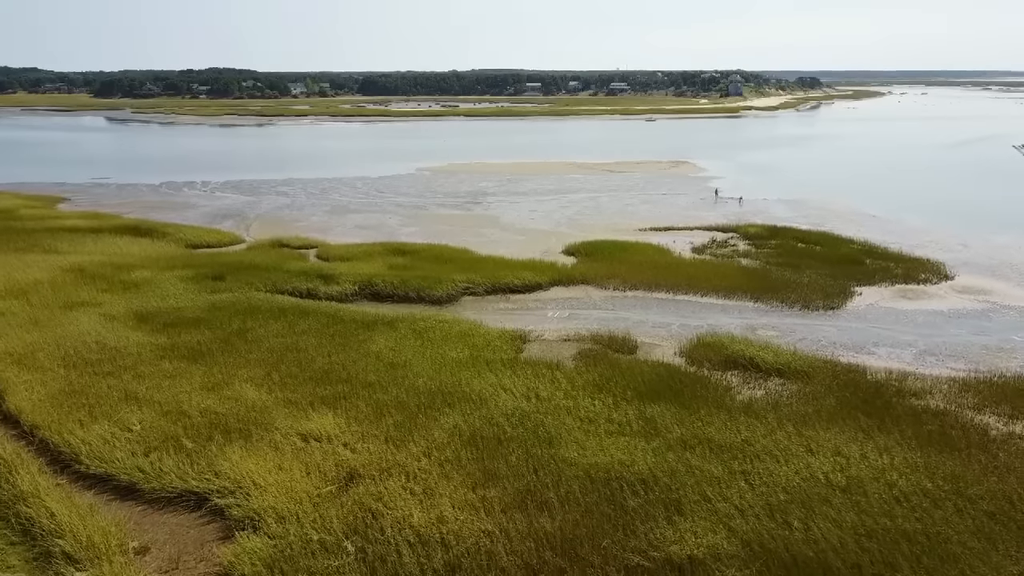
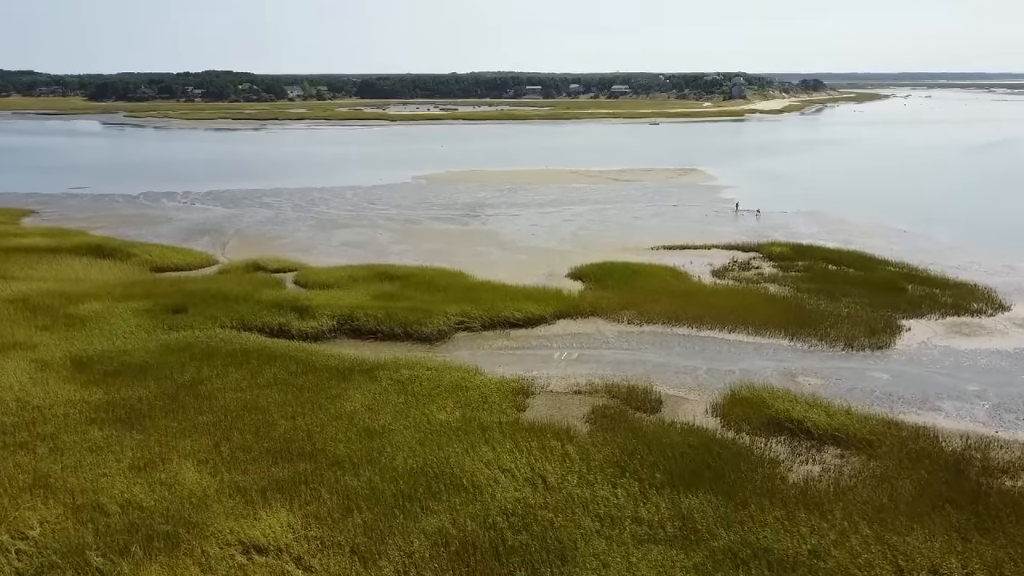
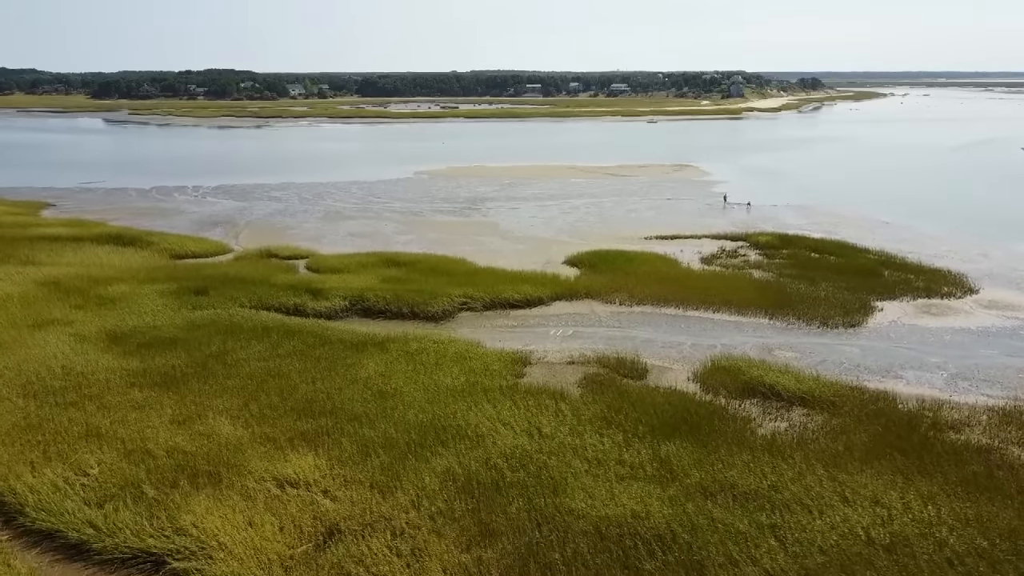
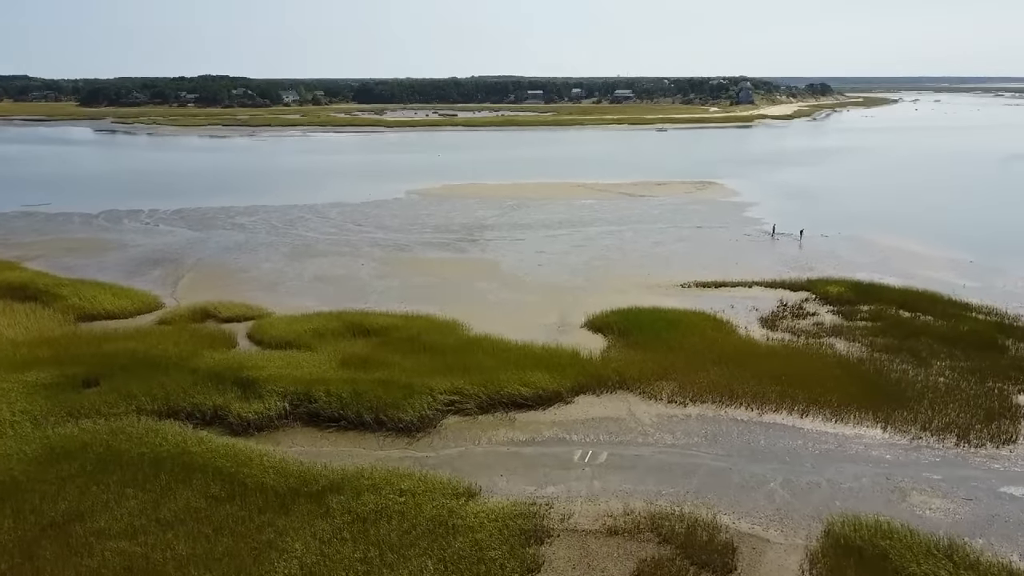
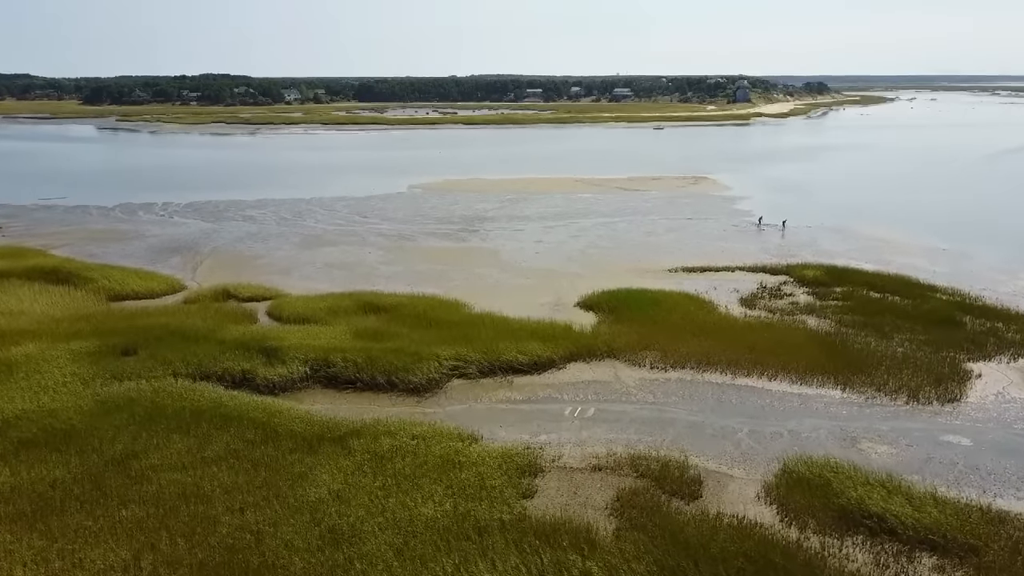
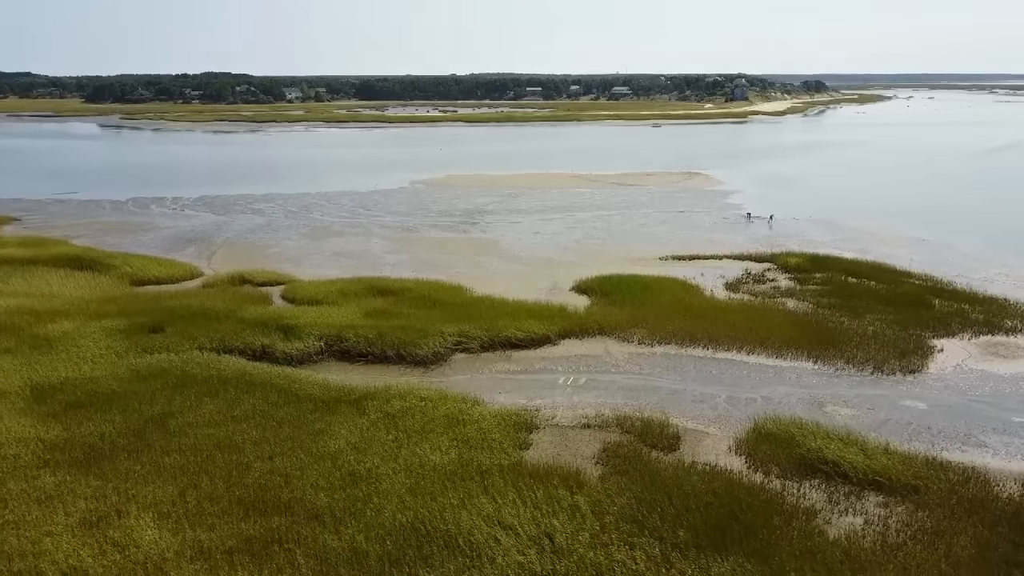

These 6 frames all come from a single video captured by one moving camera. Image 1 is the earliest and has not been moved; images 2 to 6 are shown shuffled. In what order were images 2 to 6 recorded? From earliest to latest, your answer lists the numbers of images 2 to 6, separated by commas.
3, 2, 6, 5, 4
